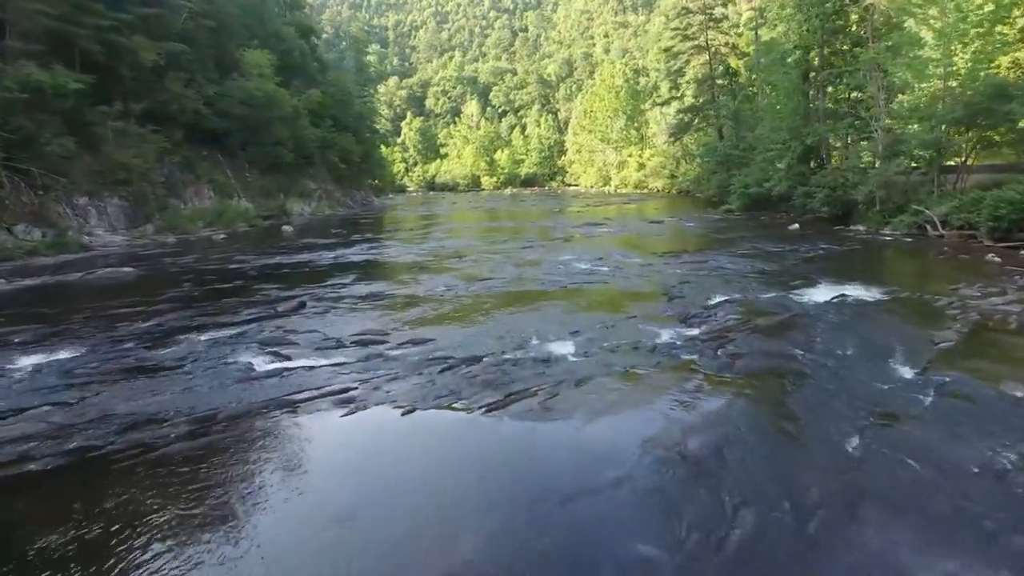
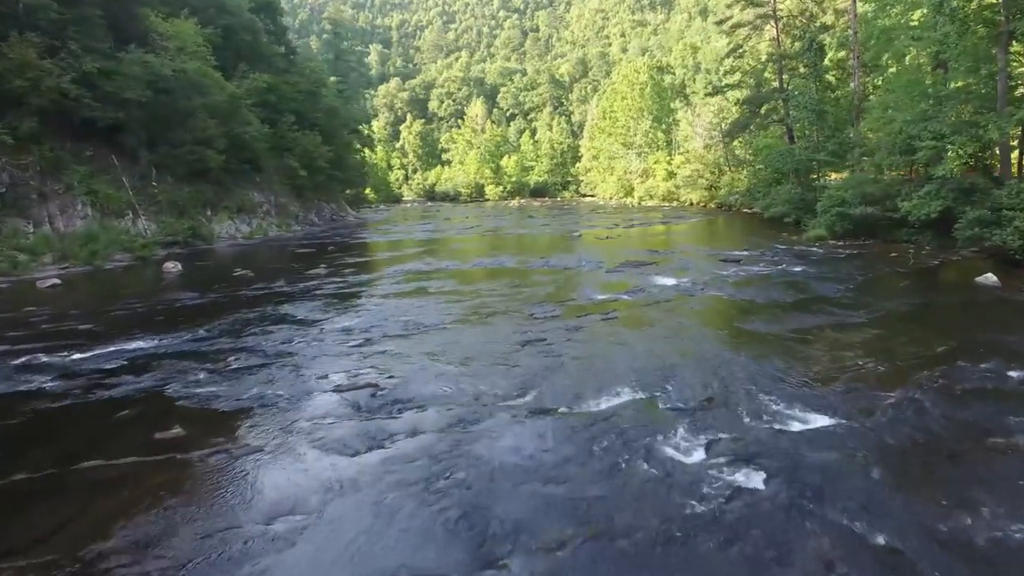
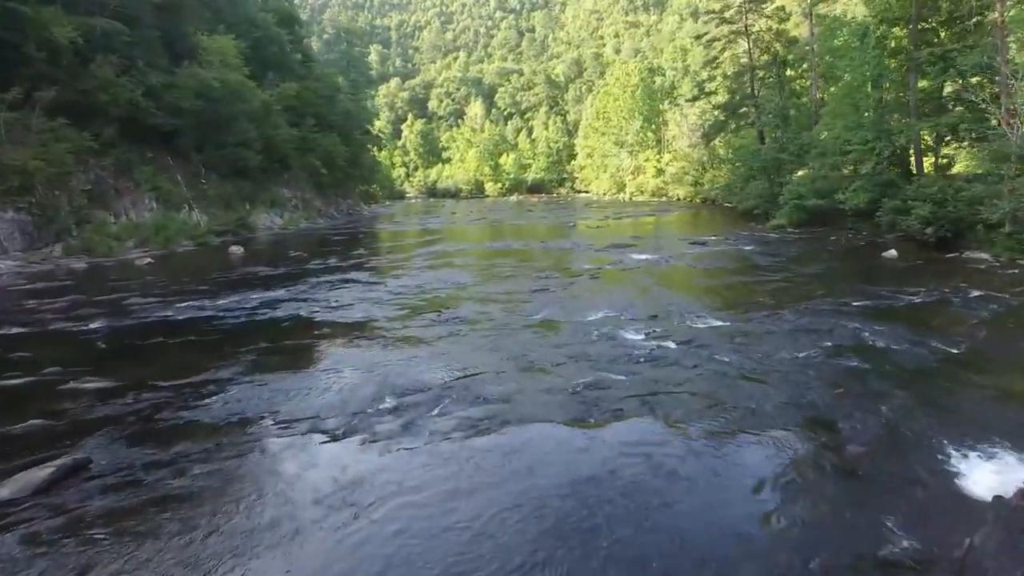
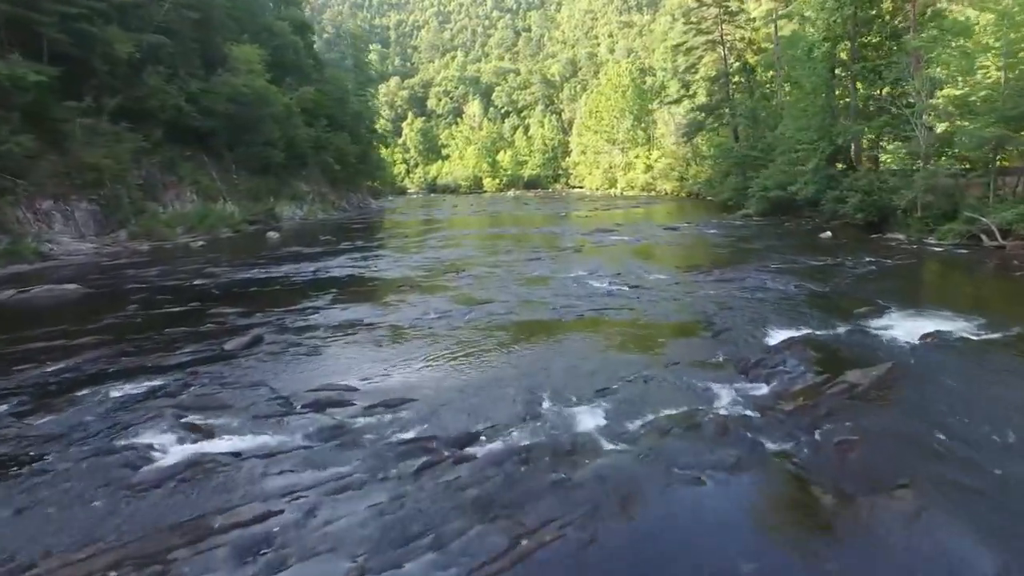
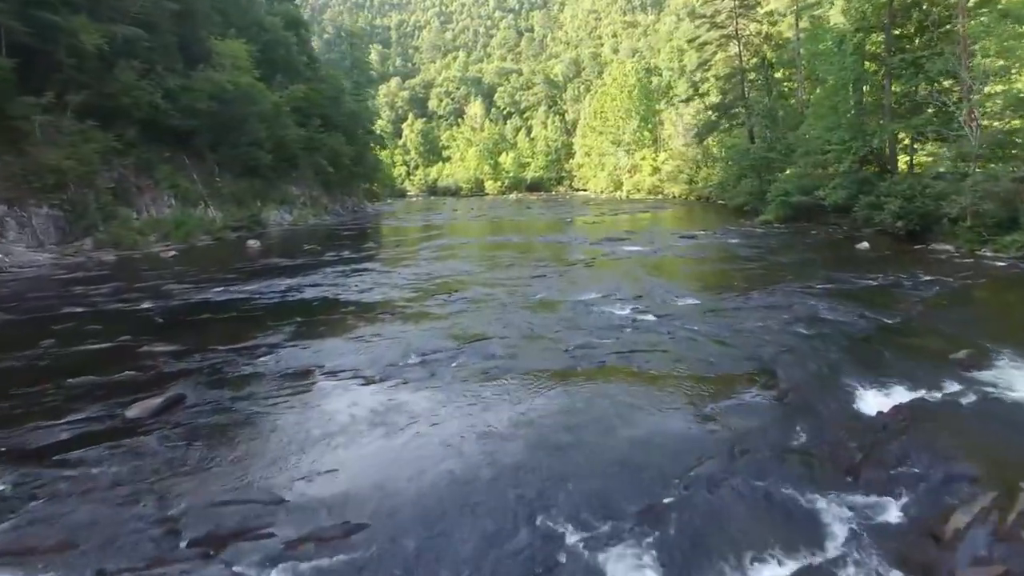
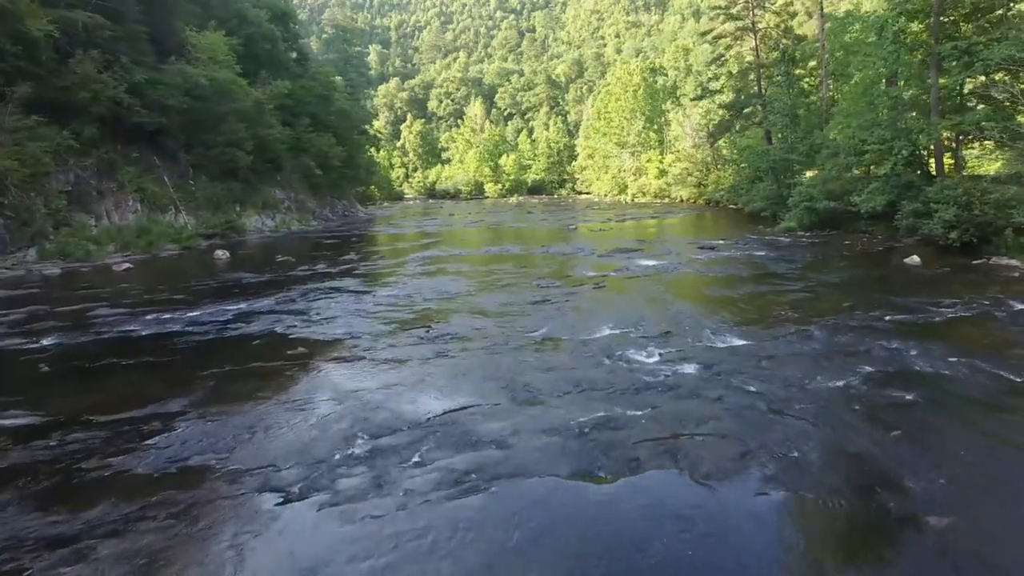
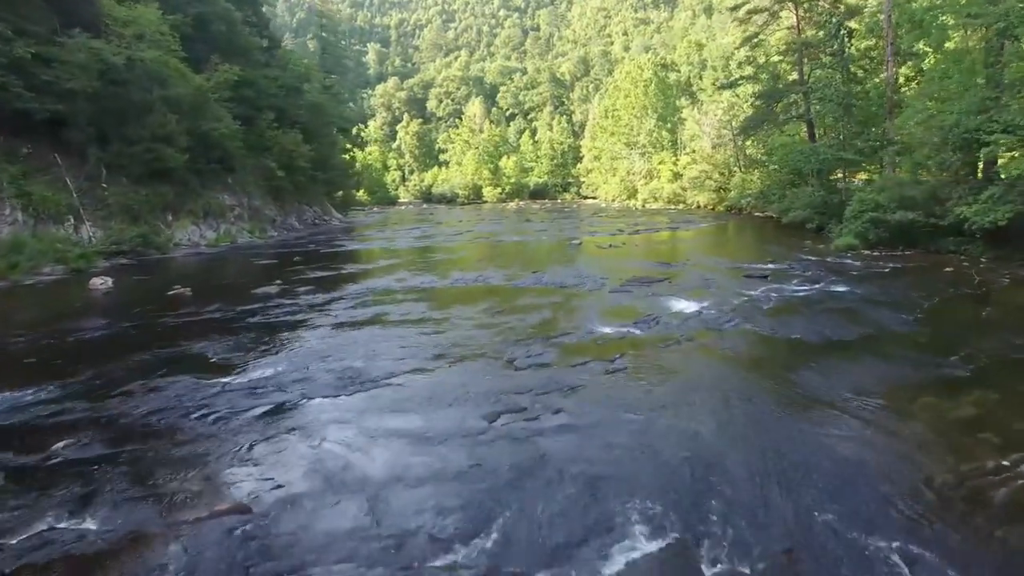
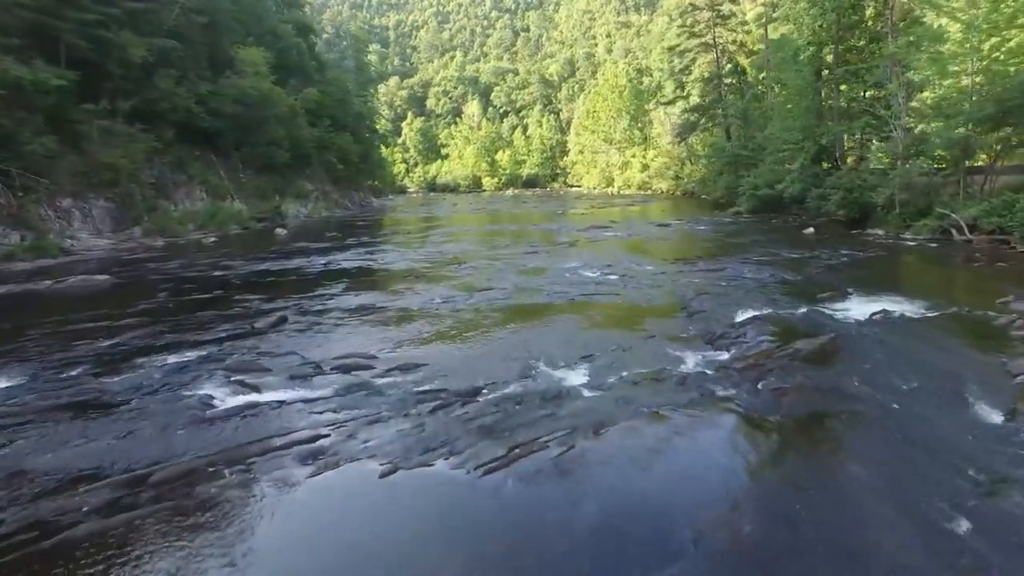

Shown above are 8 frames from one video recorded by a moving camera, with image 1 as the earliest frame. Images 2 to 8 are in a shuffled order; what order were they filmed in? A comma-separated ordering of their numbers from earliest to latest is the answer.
8, 4, 5, 3, 6, 2, 7
